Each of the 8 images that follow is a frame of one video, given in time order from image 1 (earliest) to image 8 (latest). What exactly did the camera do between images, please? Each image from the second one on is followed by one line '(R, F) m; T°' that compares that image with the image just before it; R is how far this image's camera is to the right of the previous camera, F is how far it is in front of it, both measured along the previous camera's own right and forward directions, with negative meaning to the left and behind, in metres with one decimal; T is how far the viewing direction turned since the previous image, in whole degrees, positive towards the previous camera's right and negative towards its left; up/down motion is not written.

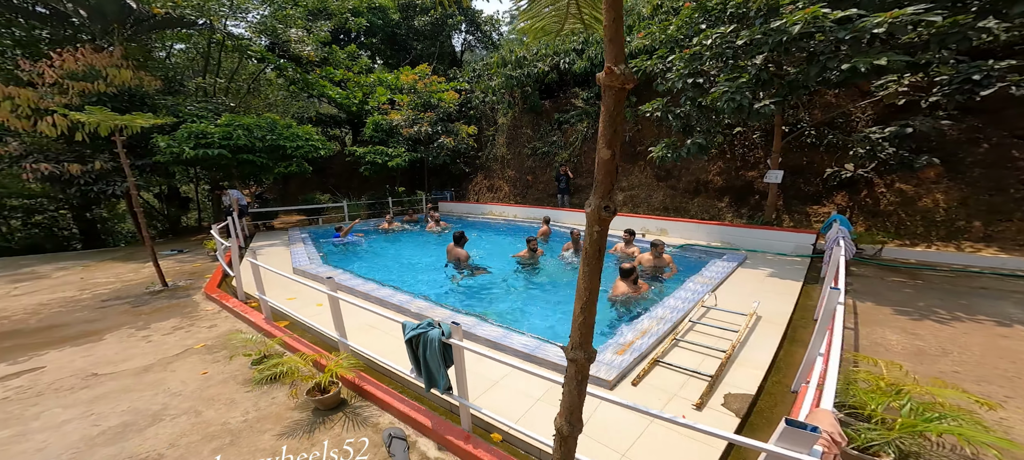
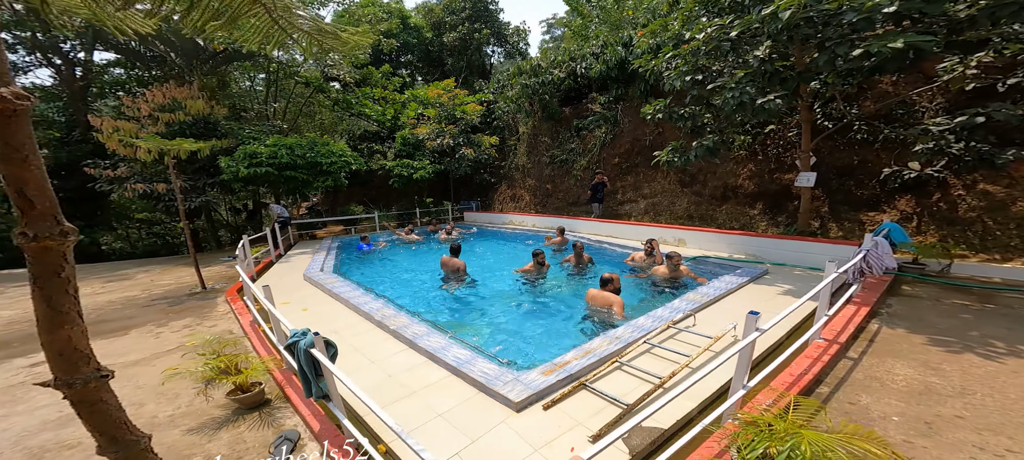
(+1.2, +0.1) m; -9°
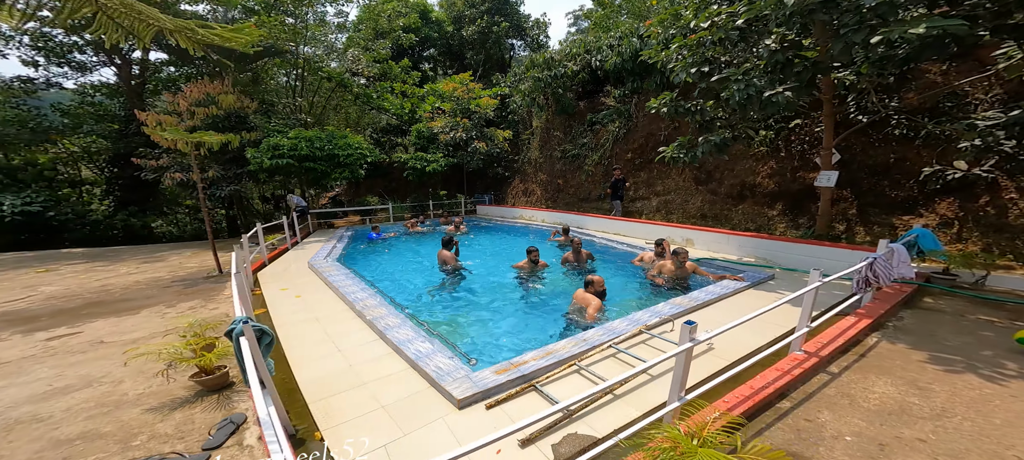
(+0.6, +0.1) m; -4°
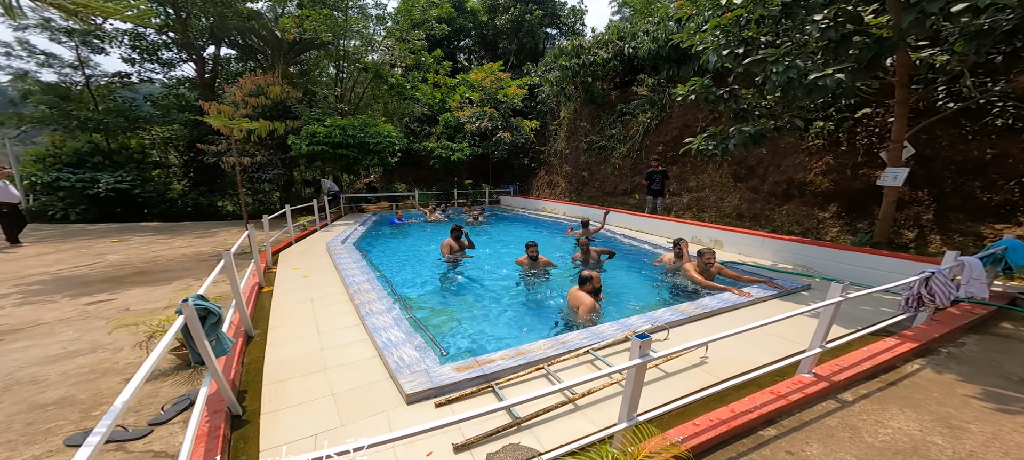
(+0.6, +0.2) m; -7°
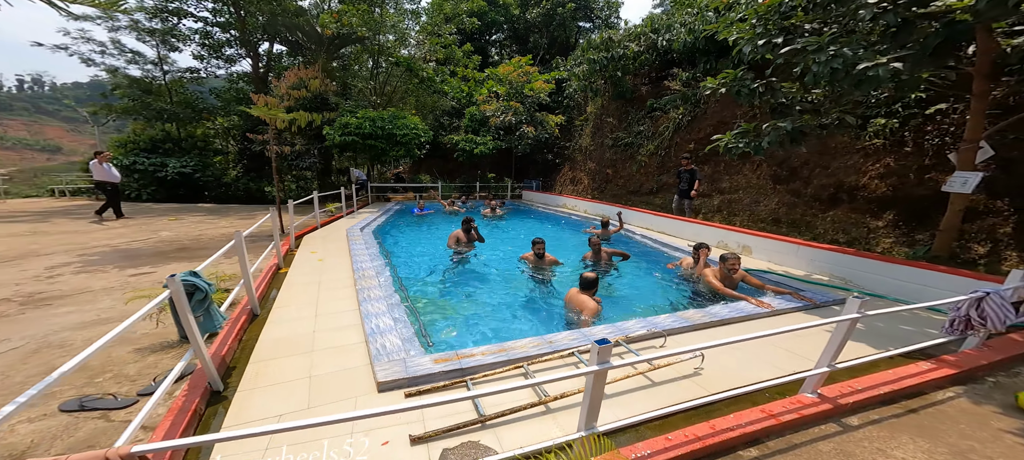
(+0.4, +0.1) m; -6°
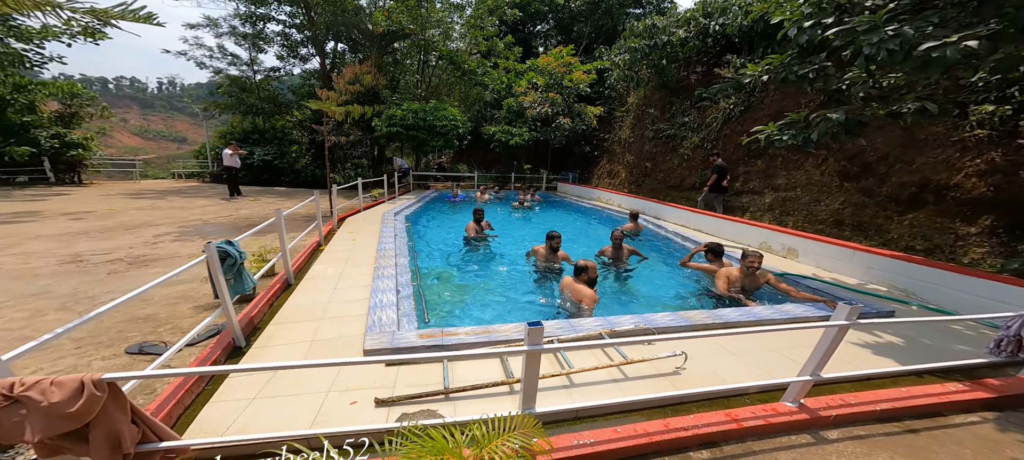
(+0.6, -0.1) m; -9°
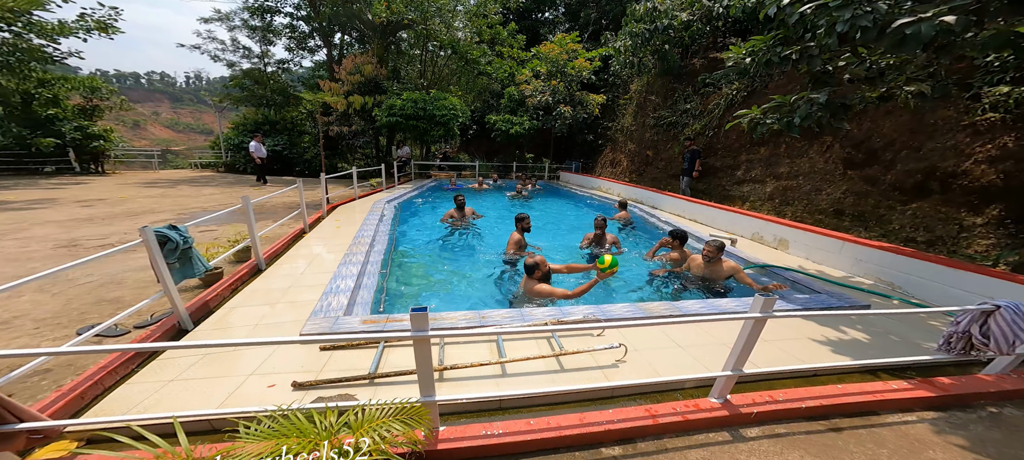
(+0.7, +0.1) m; -3°
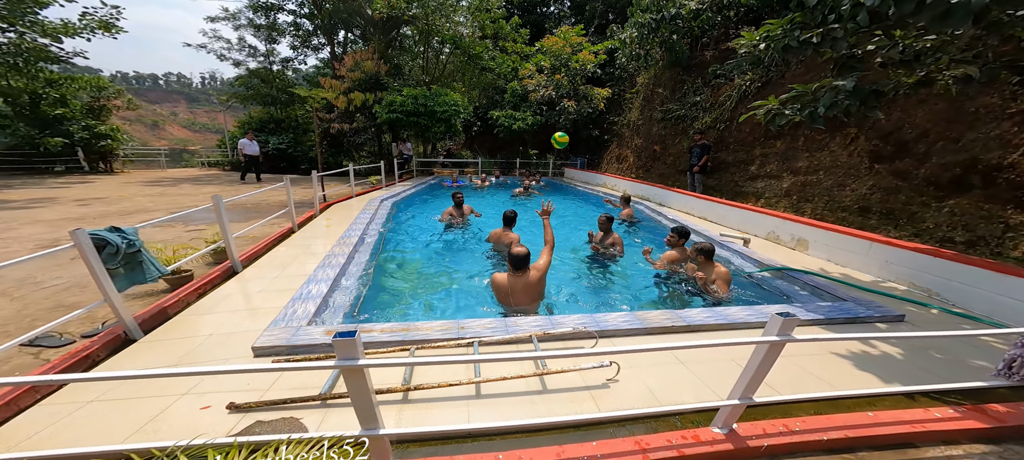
(+0.2, +0.3) m; -2°
